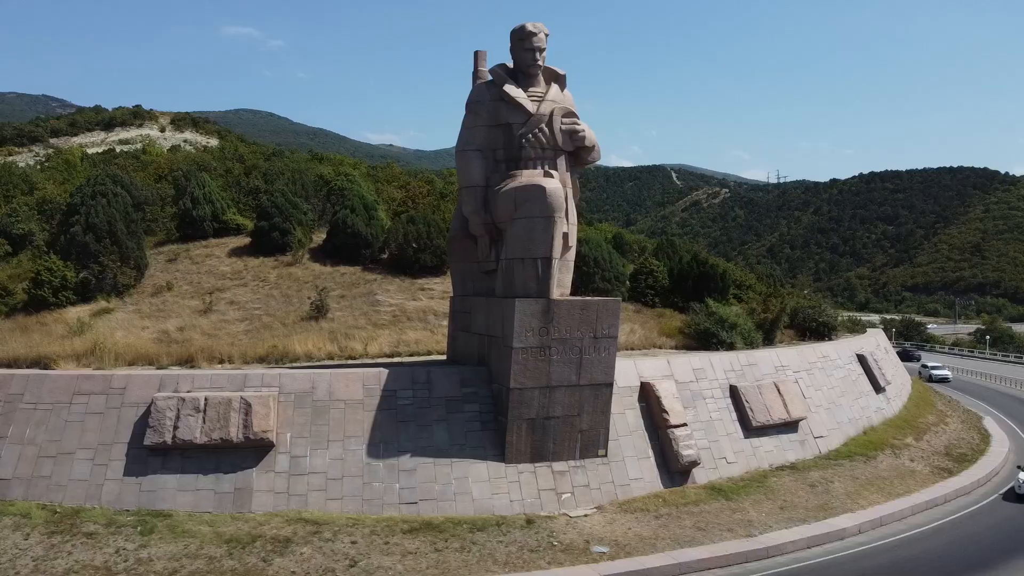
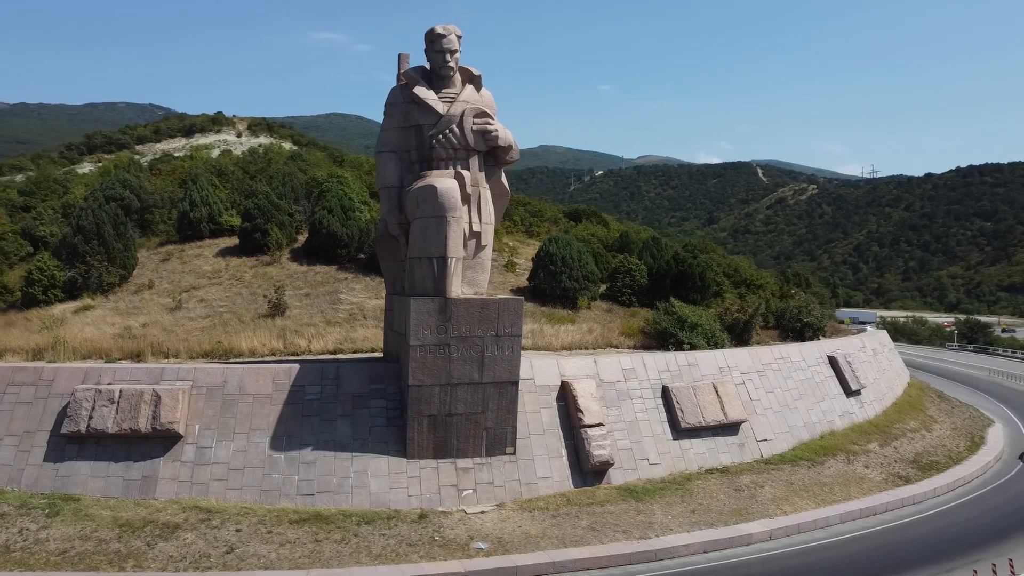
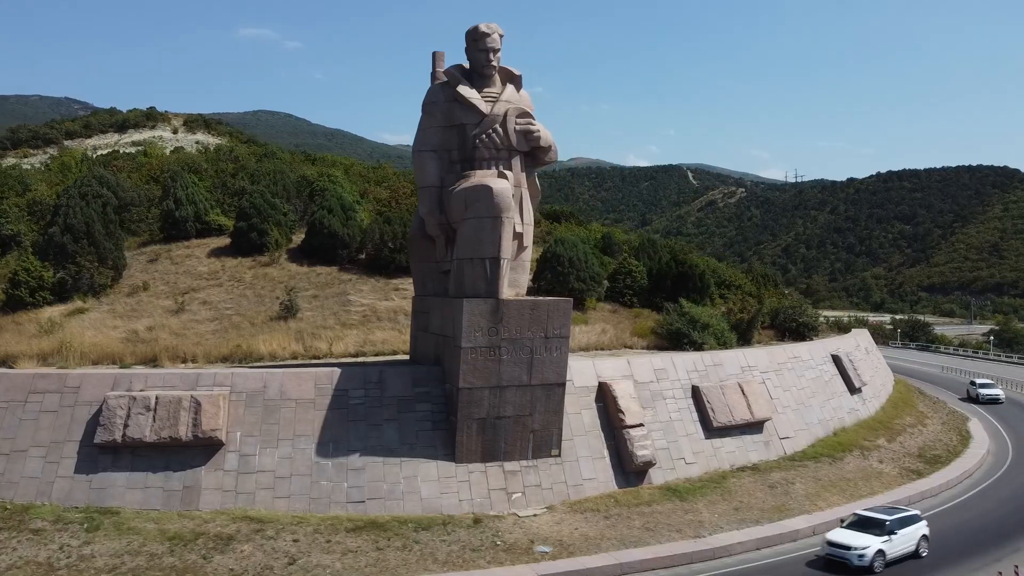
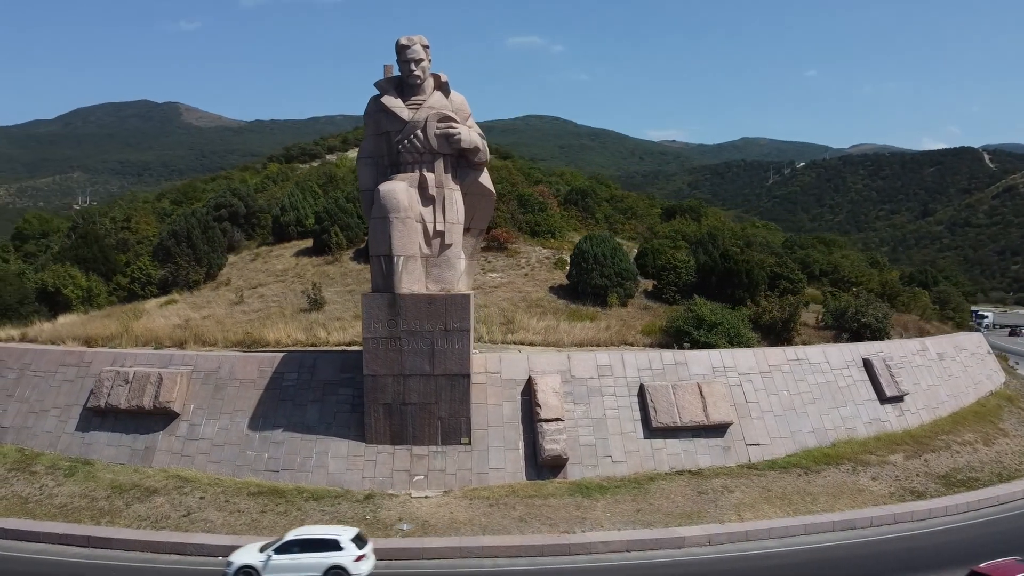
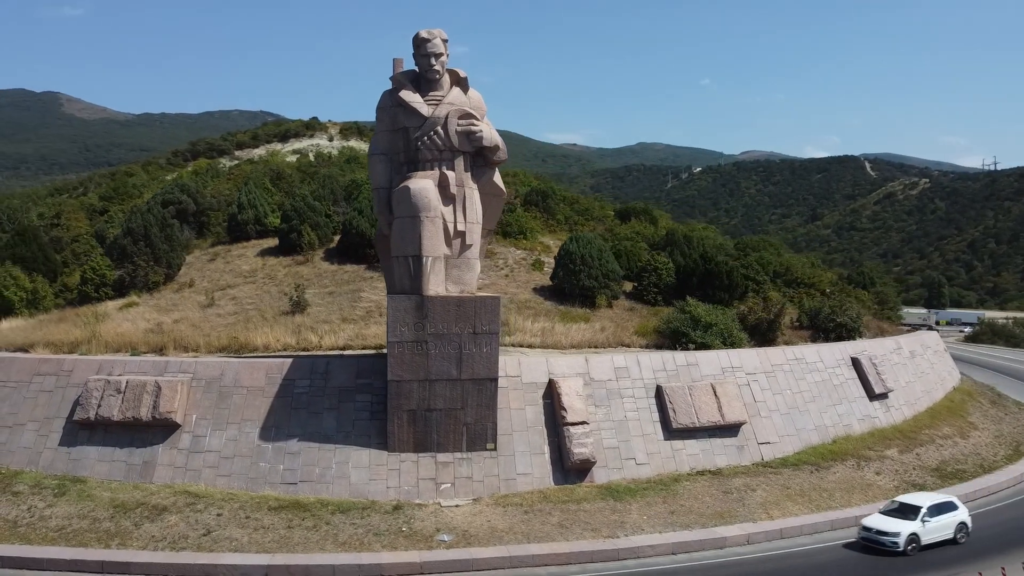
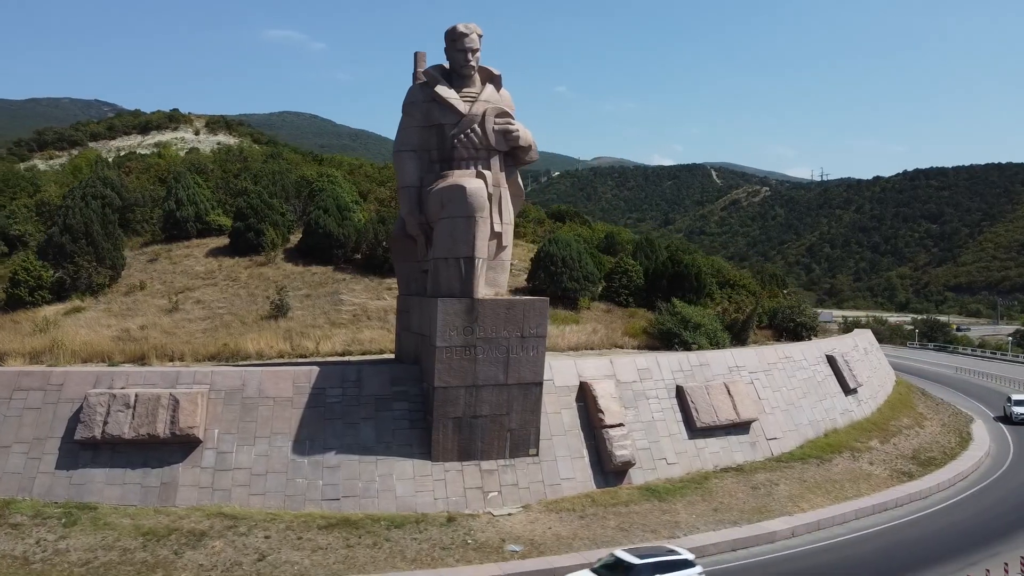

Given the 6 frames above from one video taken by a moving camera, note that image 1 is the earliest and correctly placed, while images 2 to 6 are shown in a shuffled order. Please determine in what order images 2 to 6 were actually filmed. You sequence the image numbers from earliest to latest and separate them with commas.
3, 6, 2, 5, 4
